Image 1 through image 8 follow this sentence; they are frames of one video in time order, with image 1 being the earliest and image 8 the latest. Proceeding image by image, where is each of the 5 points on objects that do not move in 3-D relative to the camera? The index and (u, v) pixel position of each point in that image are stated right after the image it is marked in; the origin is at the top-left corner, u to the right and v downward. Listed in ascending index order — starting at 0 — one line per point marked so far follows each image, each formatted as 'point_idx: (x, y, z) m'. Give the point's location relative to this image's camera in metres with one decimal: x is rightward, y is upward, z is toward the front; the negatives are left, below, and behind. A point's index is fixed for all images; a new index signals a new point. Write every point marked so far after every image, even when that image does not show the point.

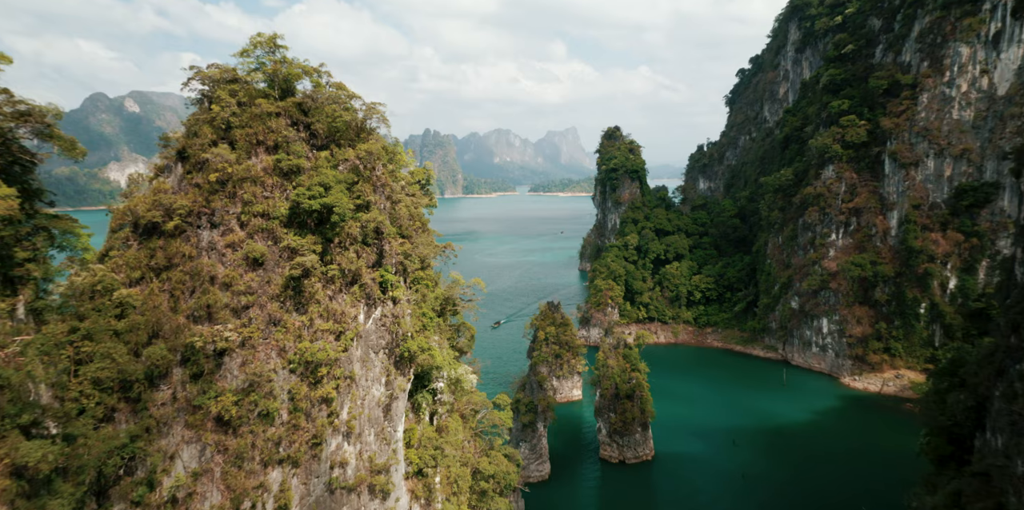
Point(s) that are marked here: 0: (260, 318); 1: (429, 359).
0: (-6.0, -1.5, +12.7) m
1: (-2.8, -3.2, +16.2) m
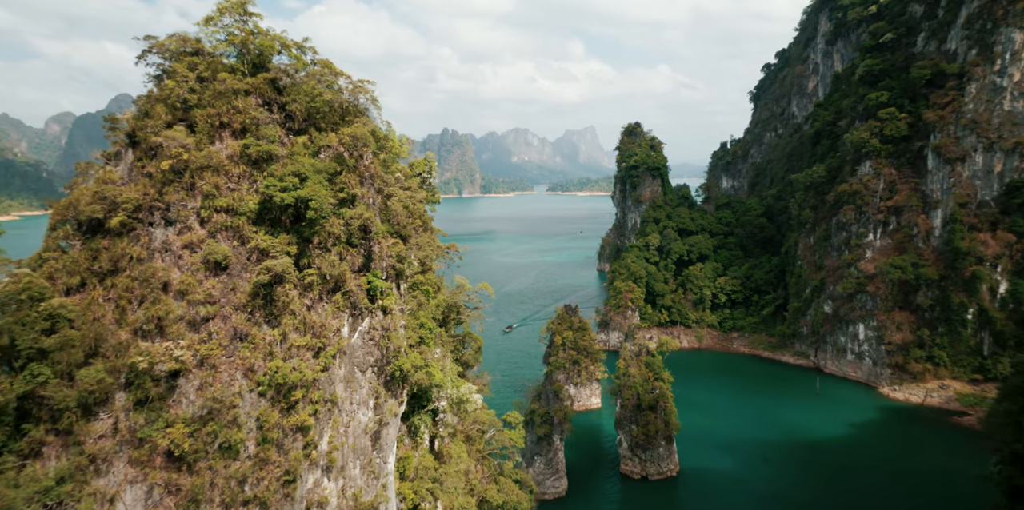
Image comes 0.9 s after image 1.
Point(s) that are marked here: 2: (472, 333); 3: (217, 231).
0: (-5.9, -1.6, +10.7) m
1: (-2.5, -3.3, +14.2) m
2: (-1.9, -3.3, +20.5) m
3: (-6.4, +0.5, +11.3) m
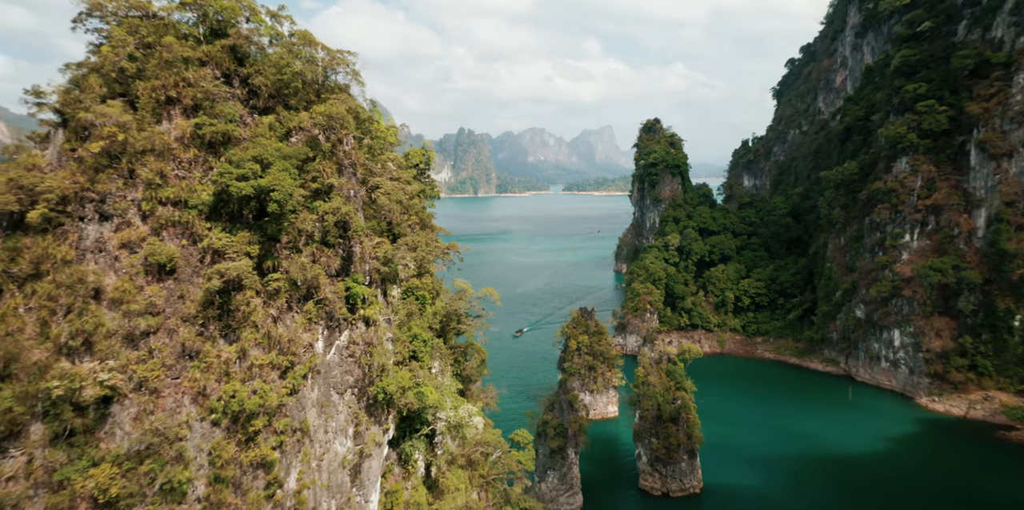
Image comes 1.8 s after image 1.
0: (-5.8, -1.6, +9.0) m
1: (-2.3, -3.3, +12.3) m
2: (-1.5, -3.3, +18.6) m
3: (-6.3, +0.5, +9.5) m
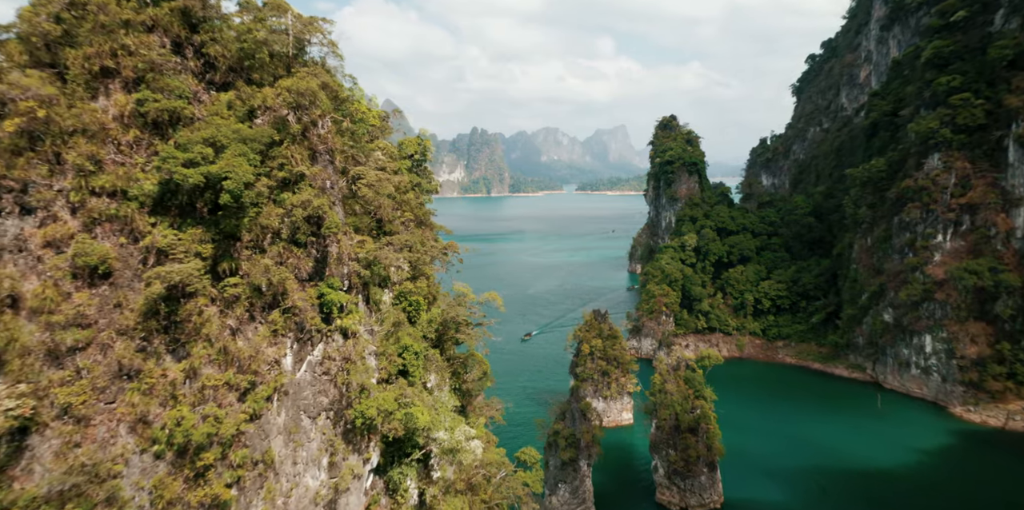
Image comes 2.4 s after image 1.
0: (-5.8, -1.6, +7.5) m
1: (-2.3, -3.4, +10.8) m
2: (-1.3, -3.3, +17.1) m
3: (-6.3, +0.5, +8.1) m
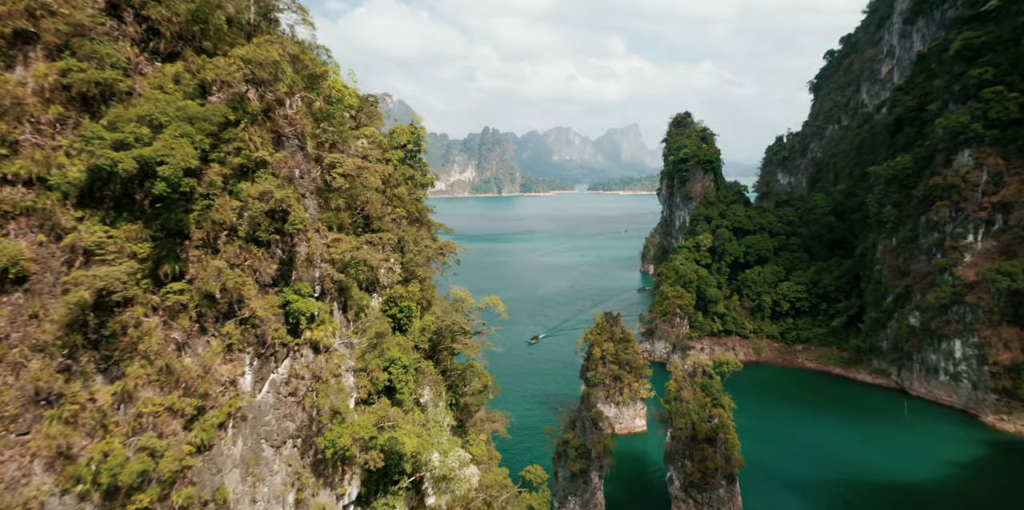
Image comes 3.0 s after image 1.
0: (-5.9, -1.6, +6.3) m
1: (-2.2, -3.4, +9.5) m
2: (-1.2, -3.3, +15.7) m
3: (-6.3, +0.5, +6.9) m
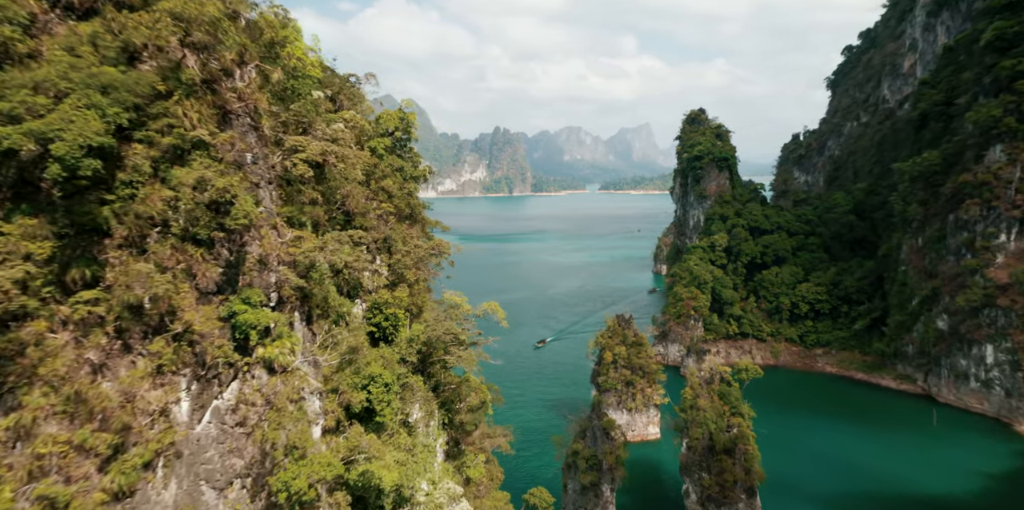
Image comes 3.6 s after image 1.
0: (-6.0, -1.6, +5.0) m
1: (-2.3, -3.4, +8.1) m
2: (-1.1, -3.4, +14.4) m
3: (-6.4, +0.5, +5.6) m
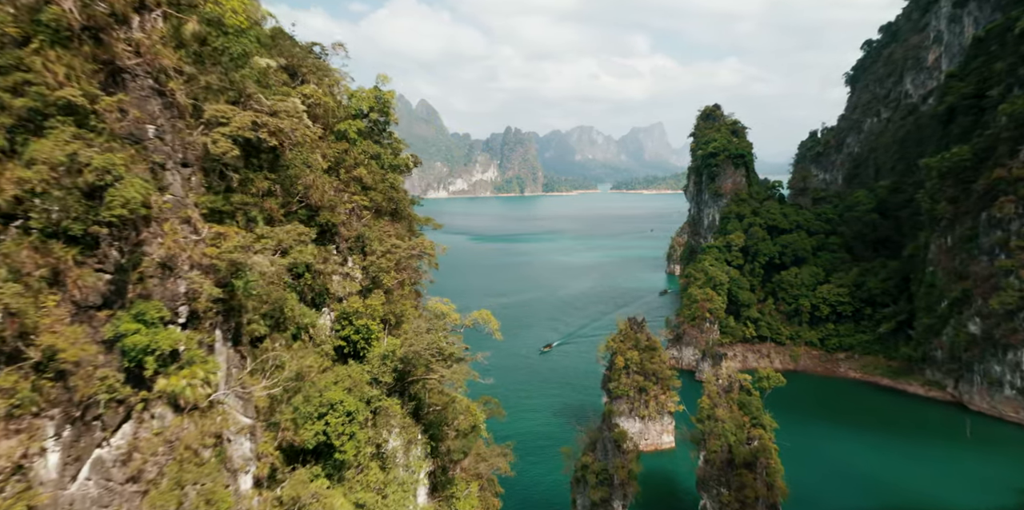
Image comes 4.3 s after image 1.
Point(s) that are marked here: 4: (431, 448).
0: (-6.2, -1.6, +3.6) m
1: (-2.4, -3.4, +6.6) m
2: (-1.1, -3.4, +12.8) m
3: (-6.6, +0.5, +4.2) m
4: (-1.6, -4.3, +11.7) m
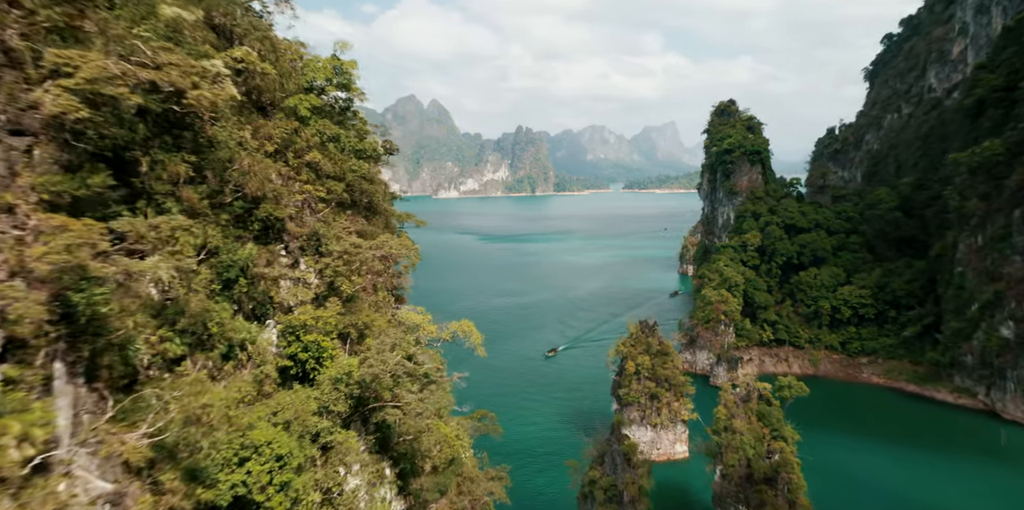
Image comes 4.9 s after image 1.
0: (-6.5, -1.6, +2.2) m
1: (-2.7, -3.4, +5.1) m
2: (-1.2, -3.4, +11.3) m
3: (-6.9, +0.4, +2.8) m
4: (-1.8, -4.3, +10.1) m
